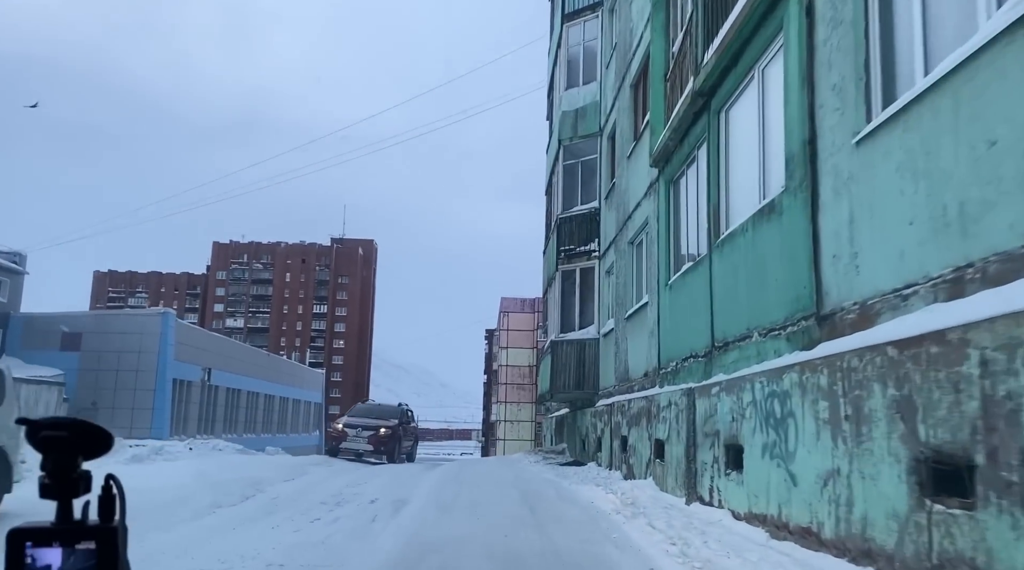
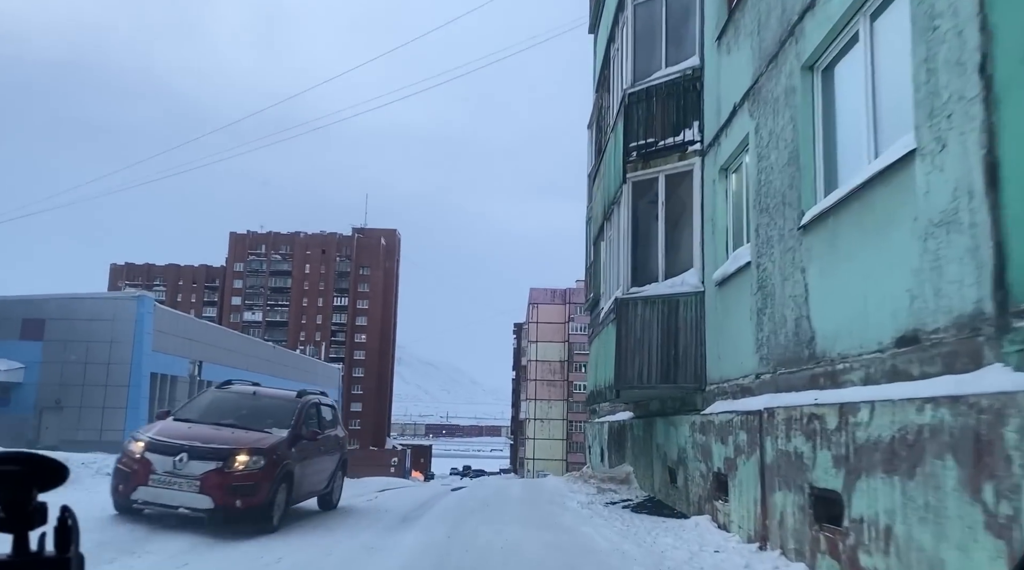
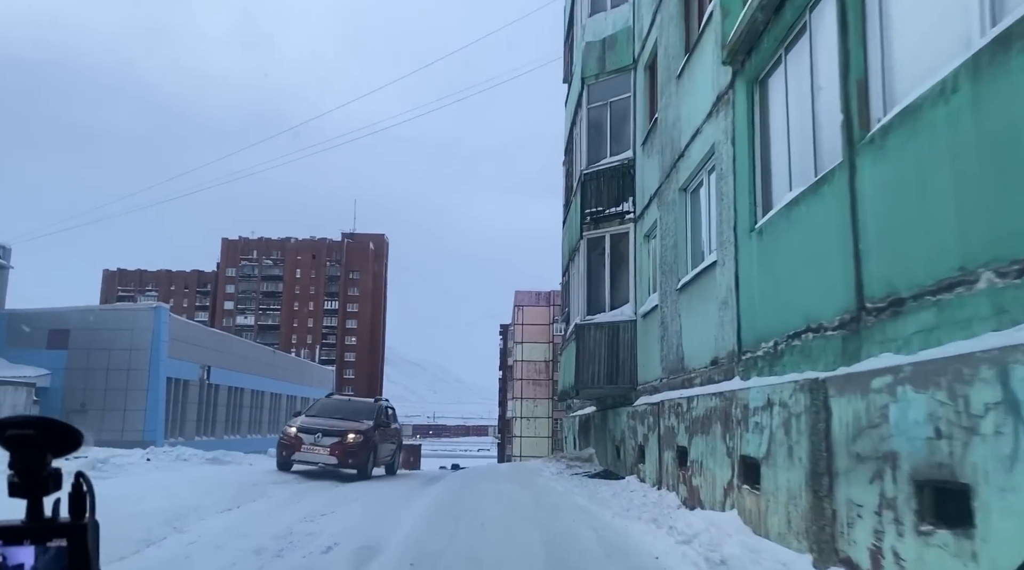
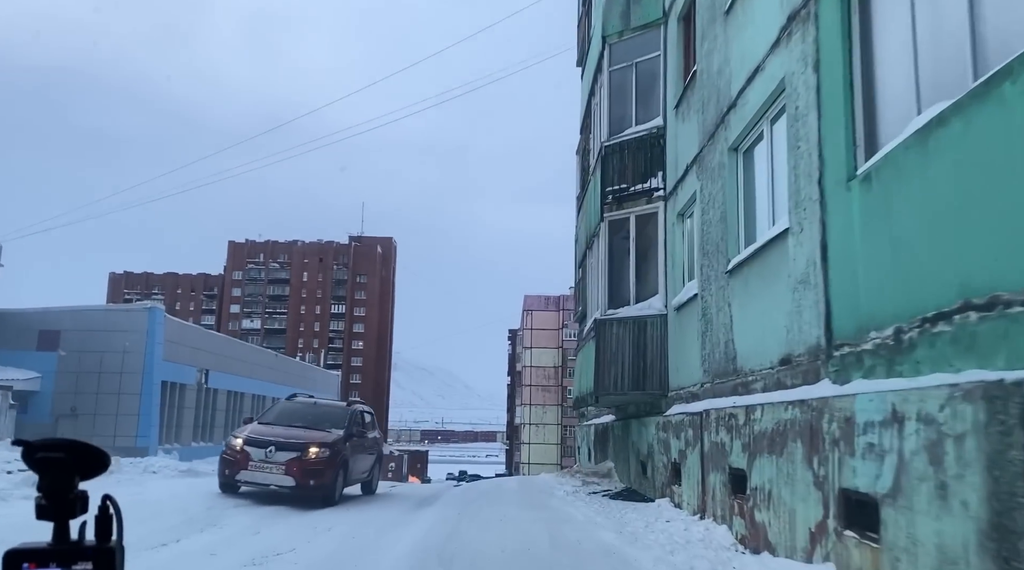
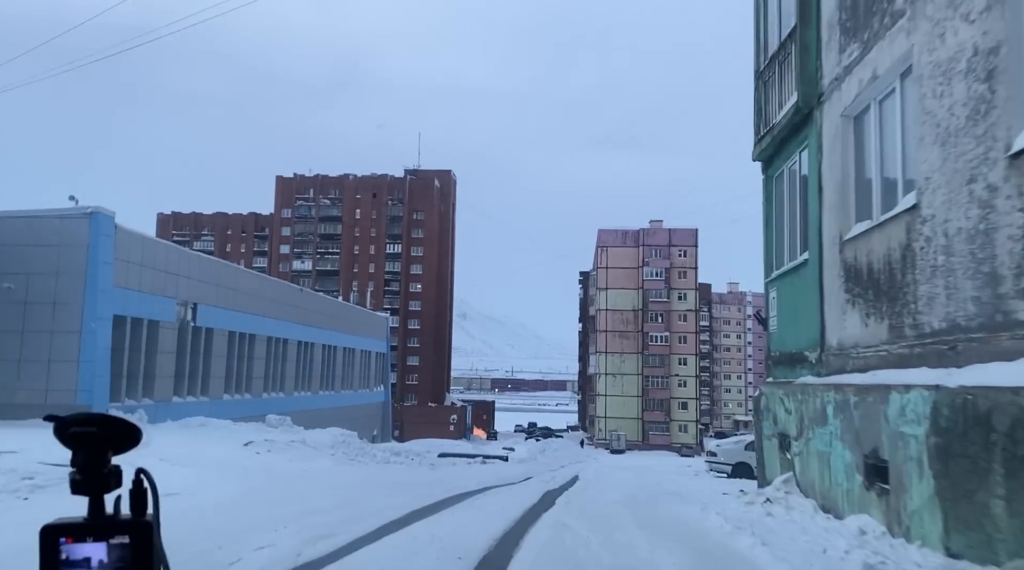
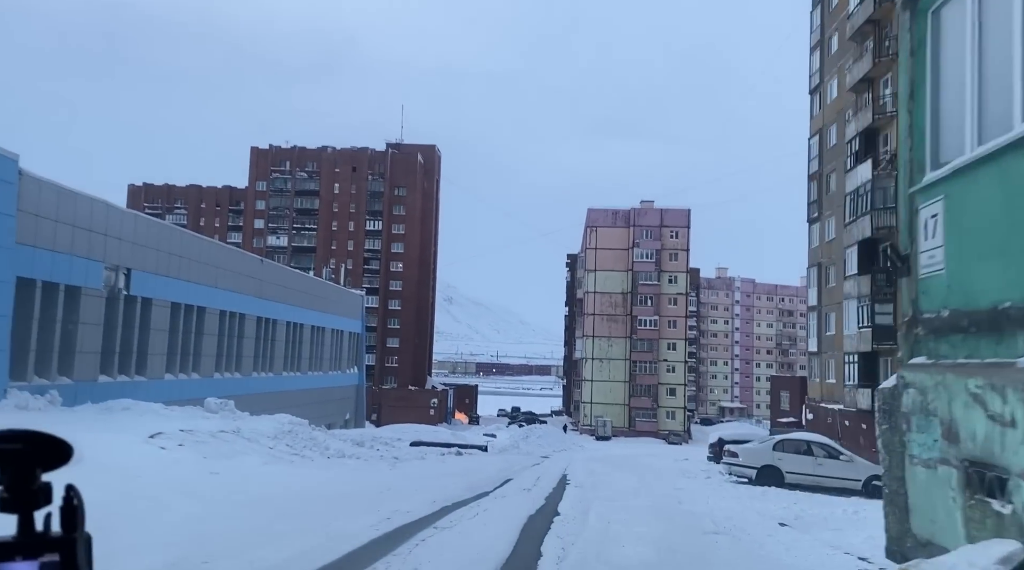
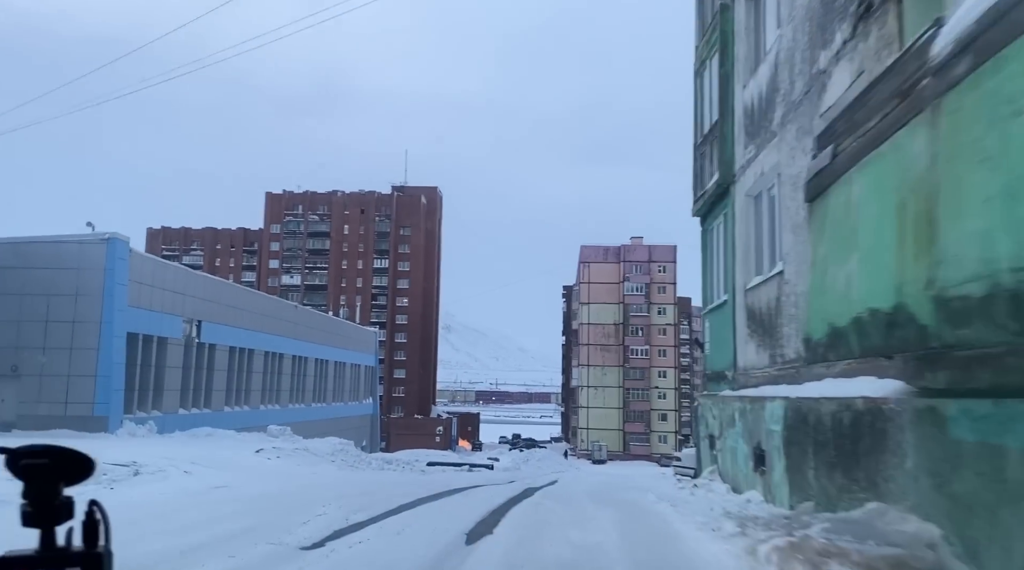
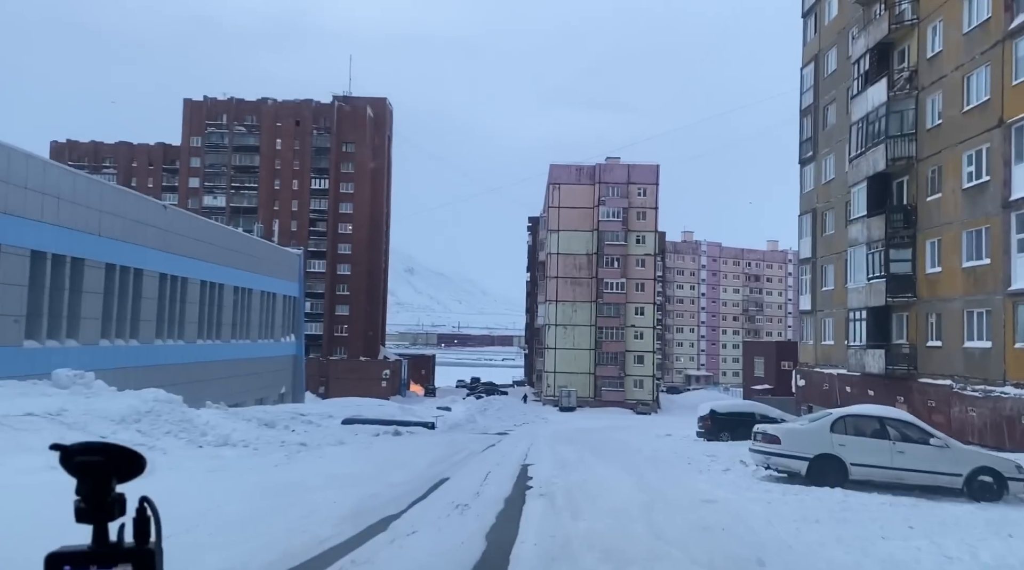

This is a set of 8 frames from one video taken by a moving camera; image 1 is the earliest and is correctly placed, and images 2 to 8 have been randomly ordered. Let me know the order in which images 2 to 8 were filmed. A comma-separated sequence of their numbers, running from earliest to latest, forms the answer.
3, 4, 2, 7, 5, 6, 8
